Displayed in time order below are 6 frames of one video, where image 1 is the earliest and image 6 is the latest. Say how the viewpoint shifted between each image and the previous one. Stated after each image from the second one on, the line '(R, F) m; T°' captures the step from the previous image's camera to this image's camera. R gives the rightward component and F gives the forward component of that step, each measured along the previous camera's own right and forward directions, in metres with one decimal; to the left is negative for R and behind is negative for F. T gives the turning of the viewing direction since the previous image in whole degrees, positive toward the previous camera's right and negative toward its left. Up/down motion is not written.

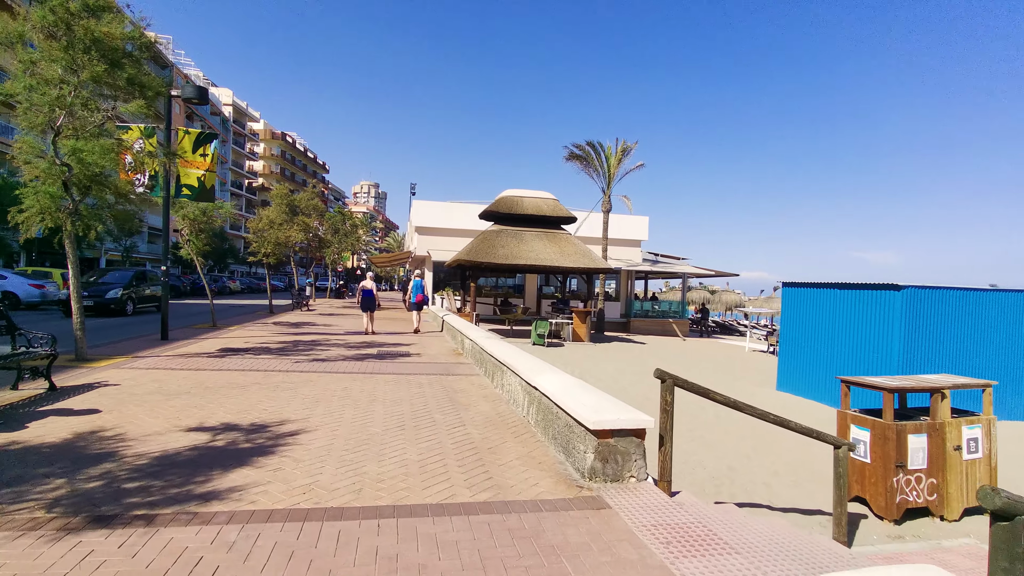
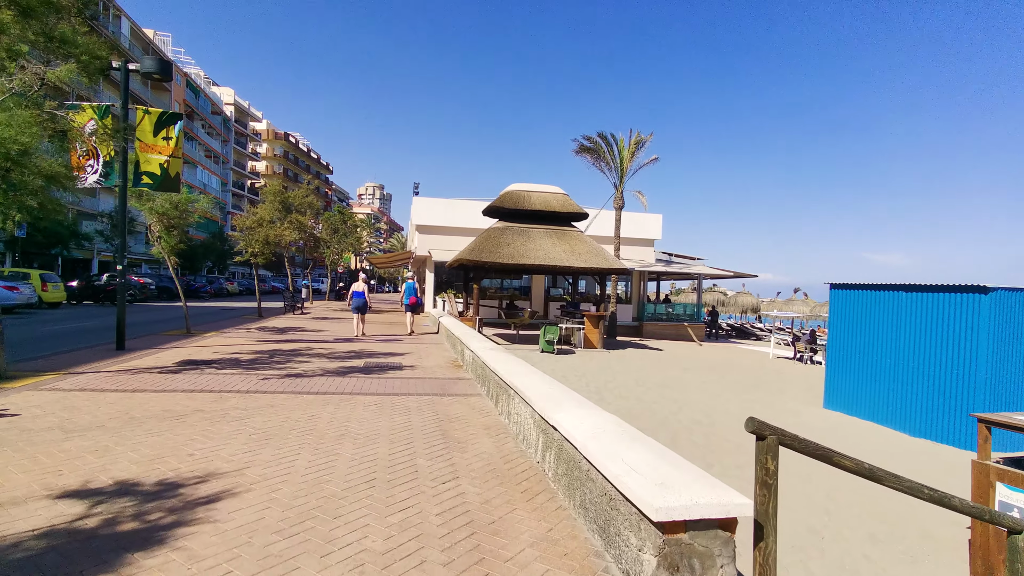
(0.0, +1.4) m; 0°
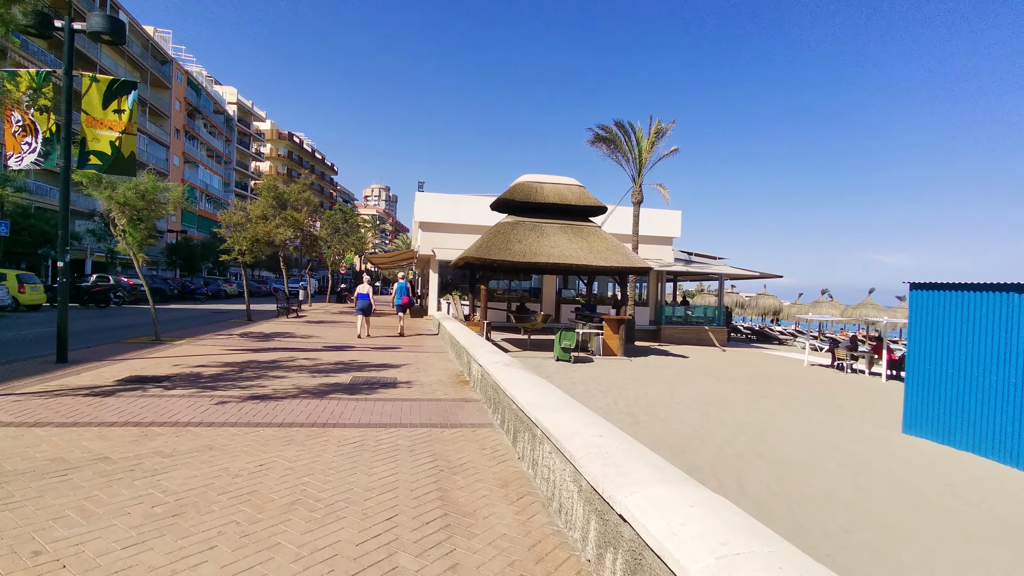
(-0.1, +1.5) m; -1°
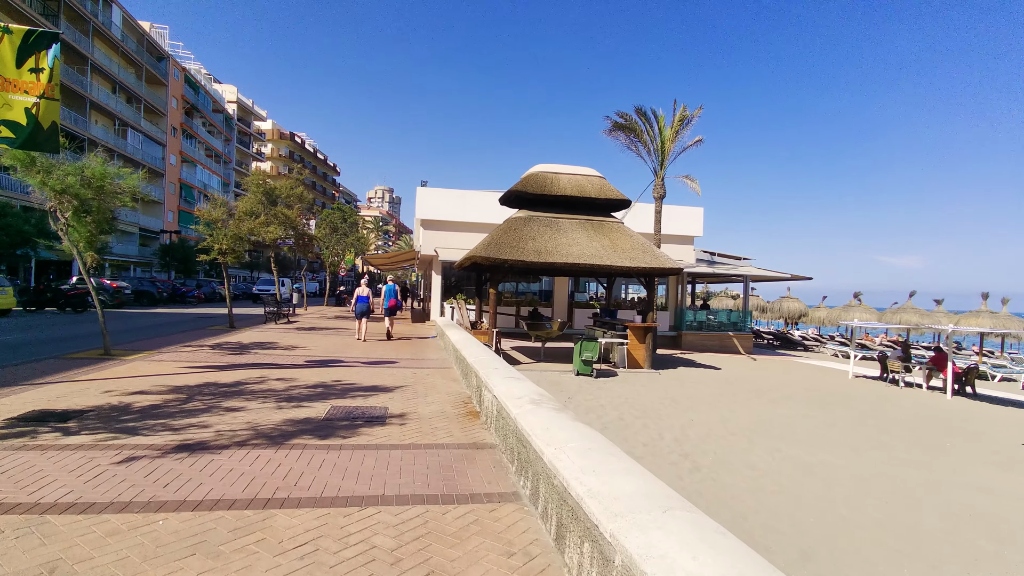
(-0.2, +1.7) m; 0°
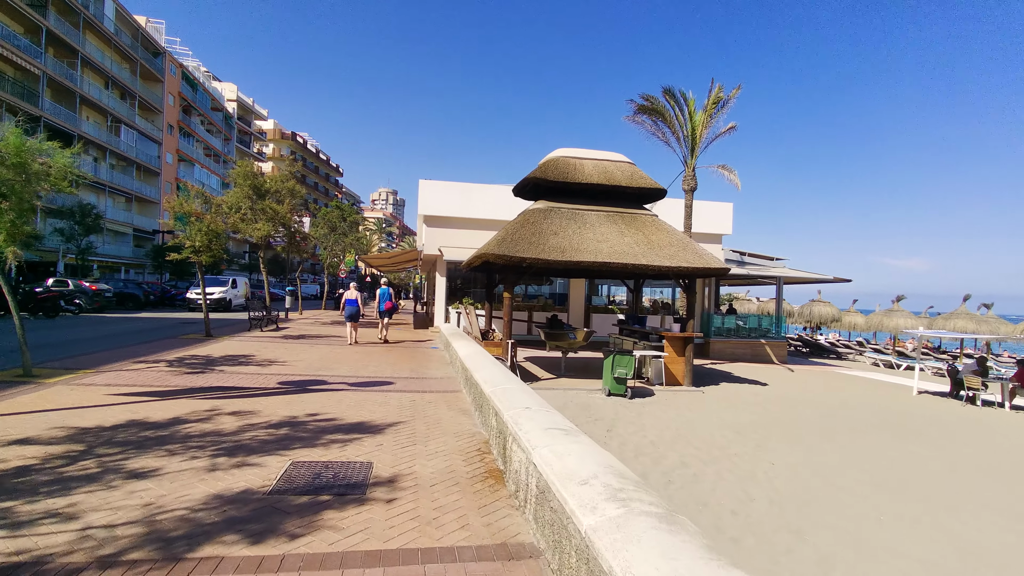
(-0.3, +1.9) m; 0°
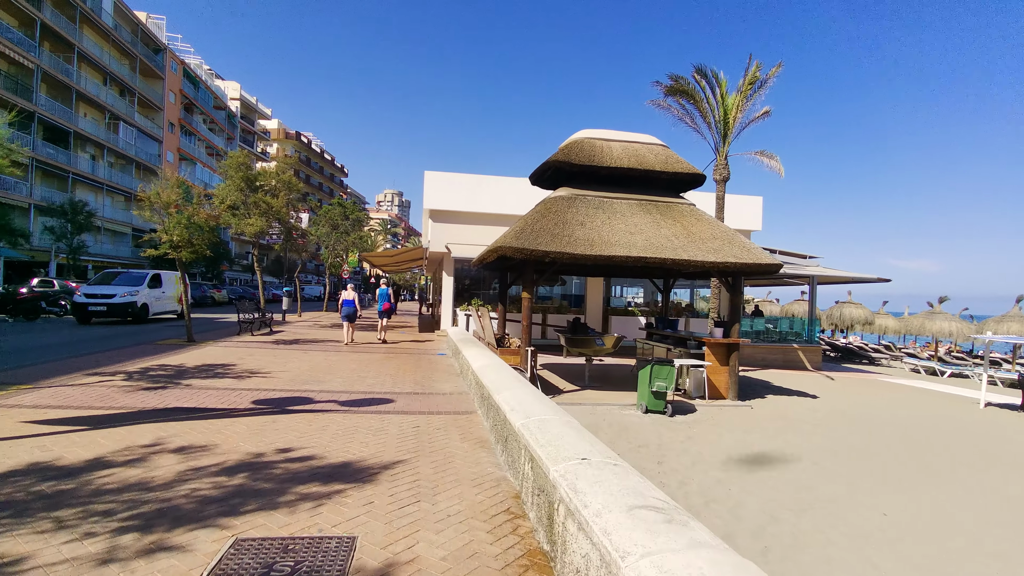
(-0.2, +1.4) m; -1°
